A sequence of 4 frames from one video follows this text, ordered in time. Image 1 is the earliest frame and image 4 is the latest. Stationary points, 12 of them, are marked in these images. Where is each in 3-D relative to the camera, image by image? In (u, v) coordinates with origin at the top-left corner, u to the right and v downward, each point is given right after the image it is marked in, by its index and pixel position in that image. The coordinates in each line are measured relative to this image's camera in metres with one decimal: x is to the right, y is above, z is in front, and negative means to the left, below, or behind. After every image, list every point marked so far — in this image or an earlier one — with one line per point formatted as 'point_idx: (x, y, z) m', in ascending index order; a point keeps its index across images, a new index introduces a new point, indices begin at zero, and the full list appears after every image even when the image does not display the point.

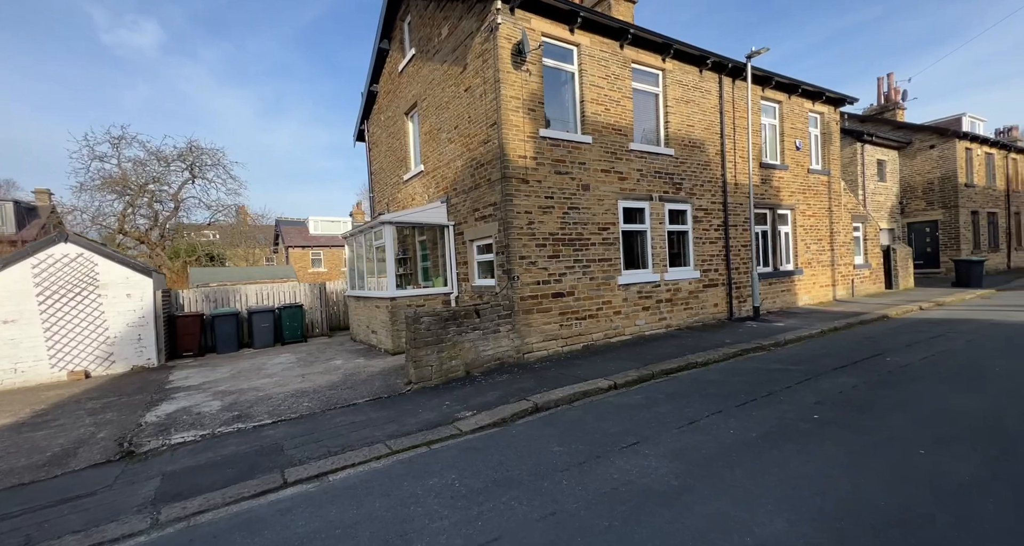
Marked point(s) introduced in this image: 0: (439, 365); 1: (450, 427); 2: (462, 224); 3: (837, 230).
0: (-1.3, -1.4, +6.8) m
1: (-0.8, -1.8, +5.2) m
2: (-1.1, +1.0, +9.2) m
3: (+11.1, +1.5, +15.2) m
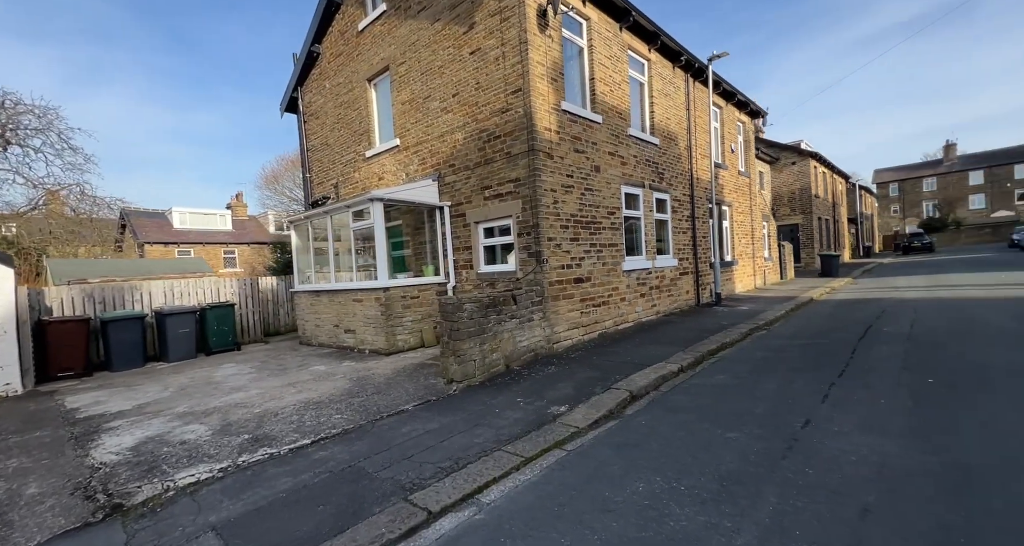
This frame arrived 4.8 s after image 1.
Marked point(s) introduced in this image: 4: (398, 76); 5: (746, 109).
0: (-0.4, -1.1, +5.8) m
1: (+0.5, -1.5, +4.4) m
2: (-0.9, +1.3, +8.2) m
3: (+9.3, +1.8, +17.1) m
4: (-2.5, +4.3, +9.6) m
5: (+8.7, +6.0, +16.6) m
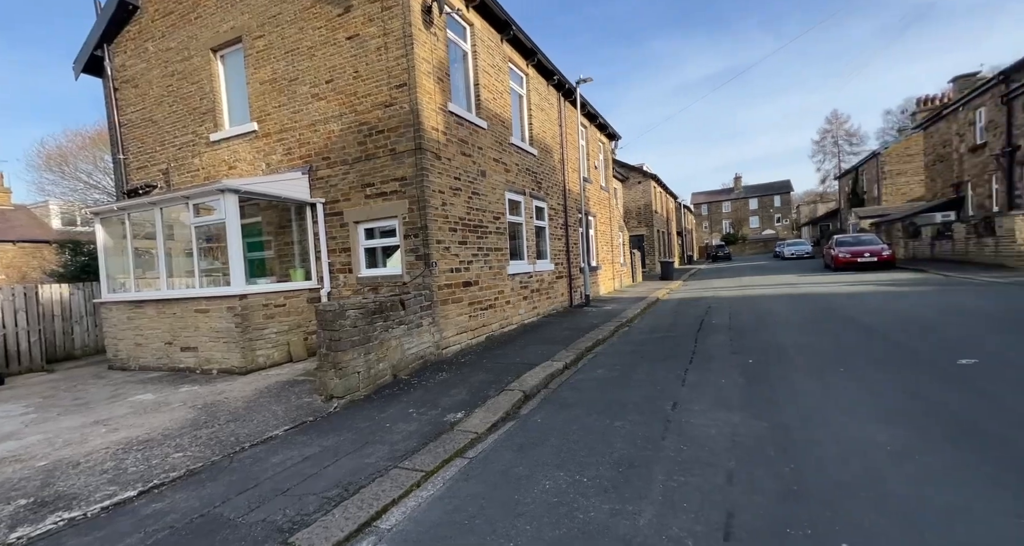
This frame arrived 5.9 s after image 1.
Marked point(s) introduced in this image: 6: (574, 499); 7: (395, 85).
0: (-1.7, -1.2, +5.3) m
1: (-0.5, -1.5, +4.2) m
2: (-2.9, +1.2, +7.5) m
3: (+4.4, +1.6, +18.9) m
4: (-4.8, +4.2, +8.5) m
5: (+3.9, +5.9, +18.3) m
6: (+0.4, -1.5, +3.0) m
7: (-1.8, +2.9, +7.0) m
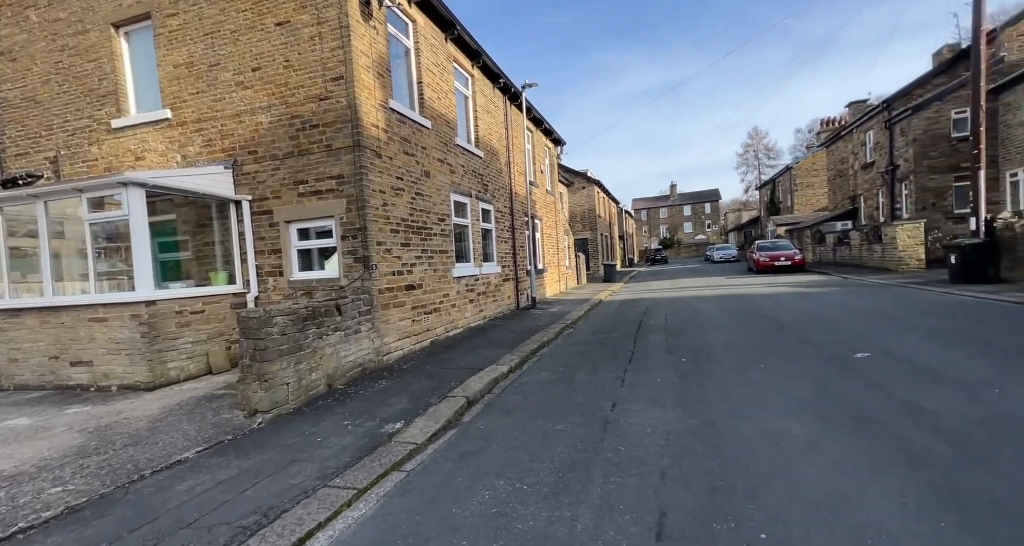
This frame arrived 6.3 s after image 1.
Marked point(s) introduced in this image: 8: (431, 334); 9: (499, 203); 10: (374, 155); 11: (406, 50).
0: (-2.3, -1.2, +4.9) m
1: (-1.0, -1.5, +4.0) m
2: (-3.8, +1.2, +7.0) m
3: (+2.2, +1.5, +19.2) m
4: (-5.9, +4.1, +7.7) m
5: (+1.7, +5.7, +18.5) m
6: (0.0, -1.5, +2.9) m
7: (-2.7, +2.9, +6.6) m
8: (-1.5, -1.1, +8.1) m
9: (-0.3, +2.0, +12.3) m
10: (-2.1, +1.8, +6.8) m
11: (-2.0, +4.2, +8.4) m
